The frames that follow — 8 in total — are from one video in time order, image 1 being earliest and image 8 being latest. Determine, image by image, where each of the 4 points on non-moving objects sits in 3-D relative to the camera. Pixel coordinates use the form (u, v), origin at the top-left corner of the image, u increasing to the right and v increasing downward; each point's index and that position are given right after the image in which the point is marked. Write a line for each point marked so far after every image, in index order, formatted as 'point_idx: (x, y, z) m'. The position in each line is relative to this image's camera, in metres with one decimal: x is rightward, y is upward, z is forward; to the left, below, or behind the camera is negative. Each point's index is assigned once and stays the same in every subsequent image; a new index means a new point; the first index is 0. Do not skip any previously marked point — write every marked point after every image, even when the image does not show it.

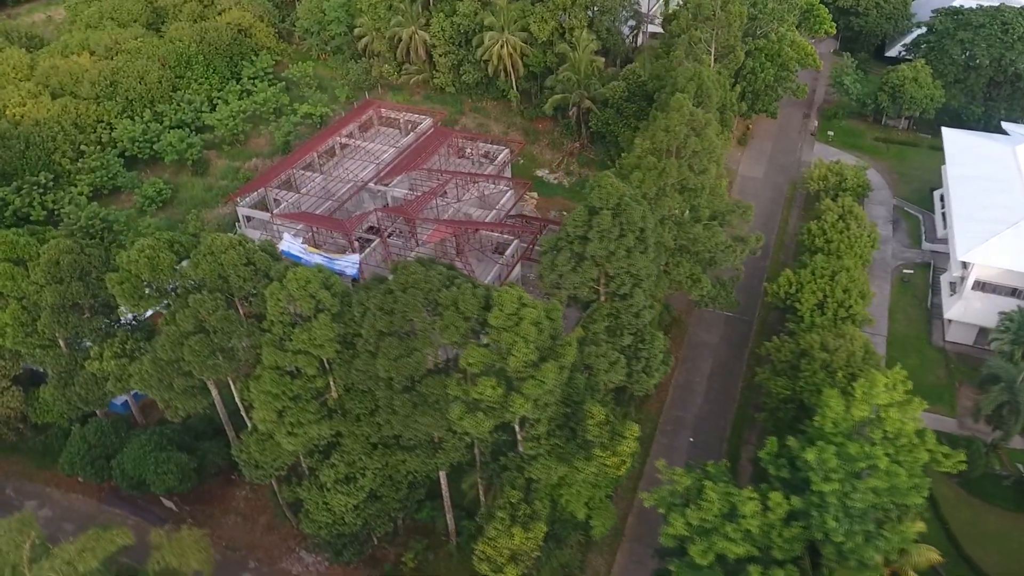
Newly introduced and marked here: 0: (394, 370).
0: (-3.2, -2.2, +19.5) m
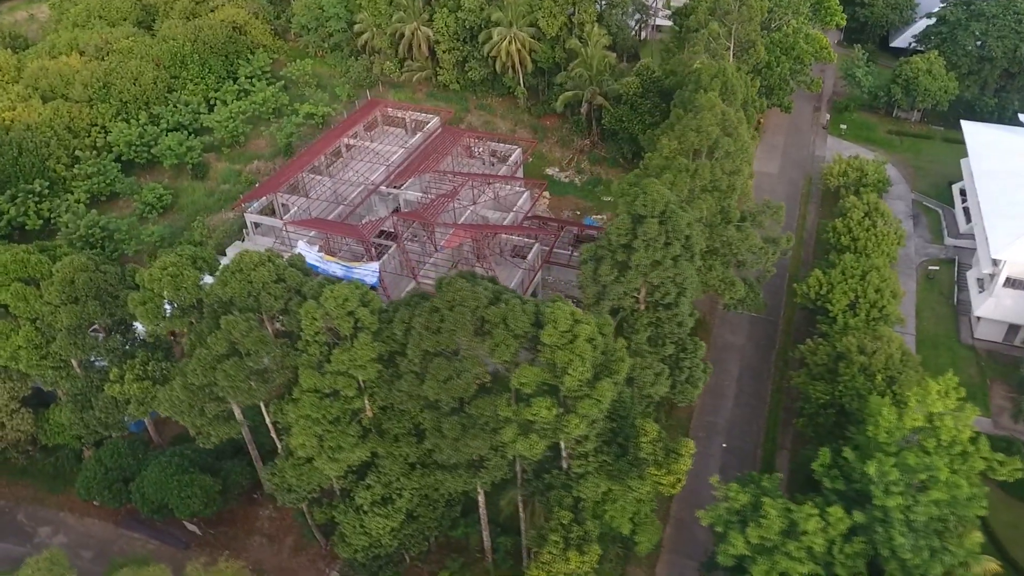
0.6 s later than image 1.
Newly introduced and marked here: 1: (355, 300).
0: (-1.8, -2.7, +18.7) m
1: (-4.4, -0.3, +20.0) m
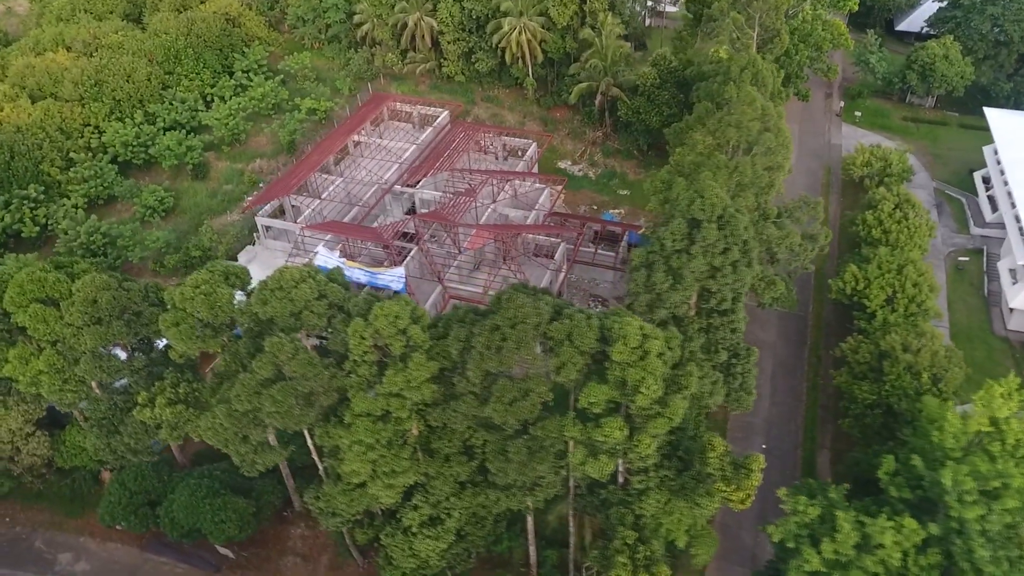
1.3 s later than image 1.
0: (-0.1, -3.1, +17.8) m
1: (-2.8, -0.8, +19.0) m
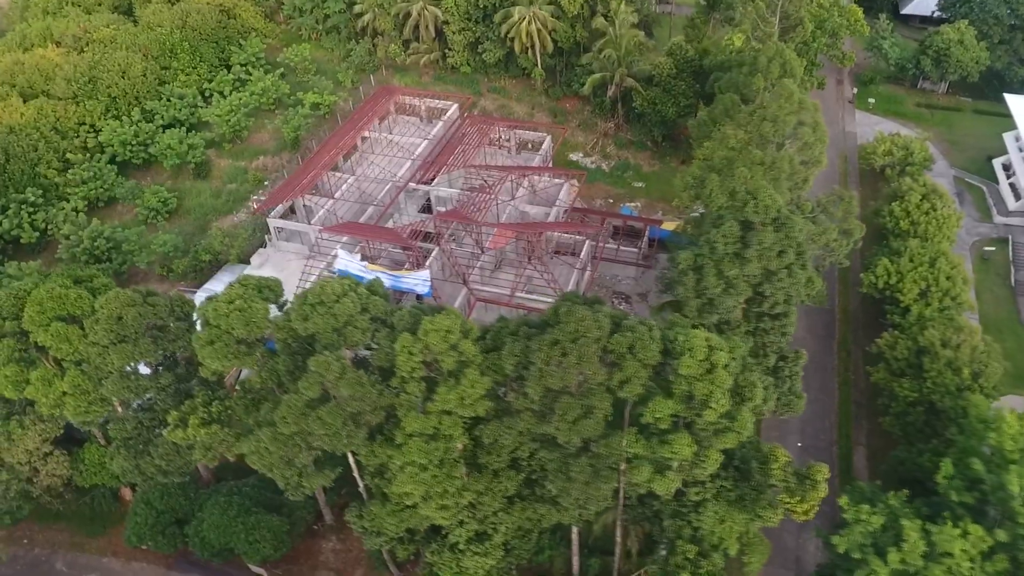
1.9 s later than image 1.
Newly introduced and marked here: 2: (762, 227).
0: (+1.4, -3.4, +17.1) m
1: (-1.3, -1.1, +18.2) m
2: (+6.9, +1.7, +19.8) m
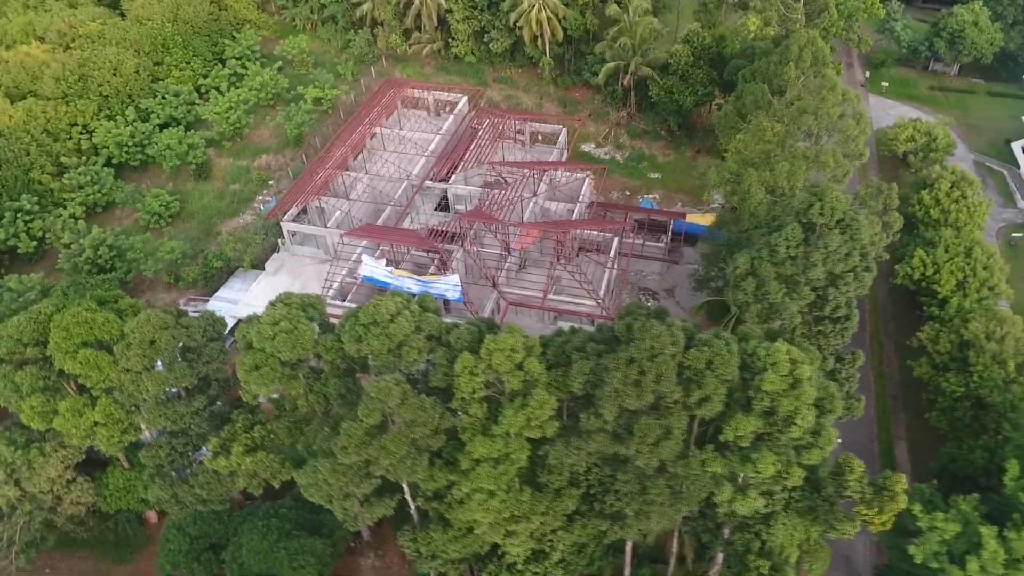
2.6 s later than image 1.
0: (+3.2, -3.8, +16.4) m
1: (+0.3, -1.5, +17.3) m
2: (+8.4, +1.6, +19.2) m
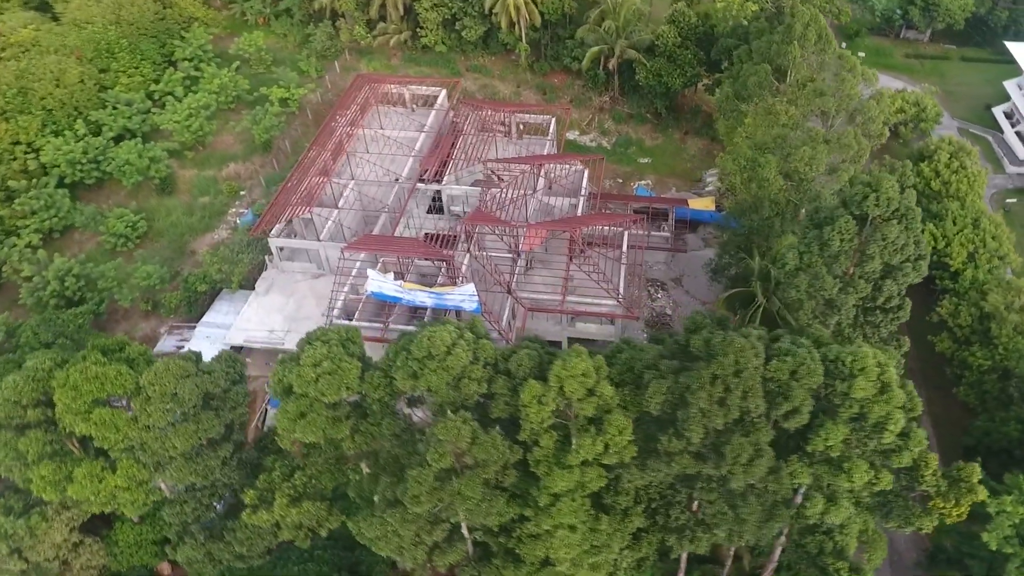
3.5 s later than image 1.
0: (+5.0, -4.0, +15.6) m
1: (+1.9, -2.0, +16.3) m
2: (+9.6, +1.8, +18.6) m
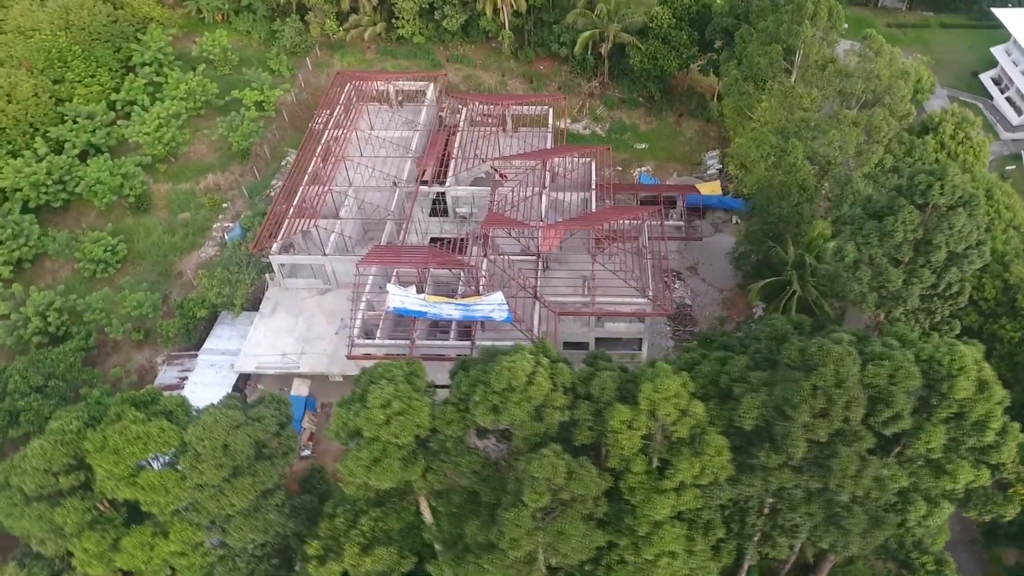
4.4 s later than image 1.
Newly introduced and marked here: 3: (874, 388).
0: (+7.1, -4.2, +15.1) m
1: (+3.8, -2.3, +15.5) m
2: (+11.0, +2.0, +18.2) m
3: (+7.8, -2.2, +15.3) m
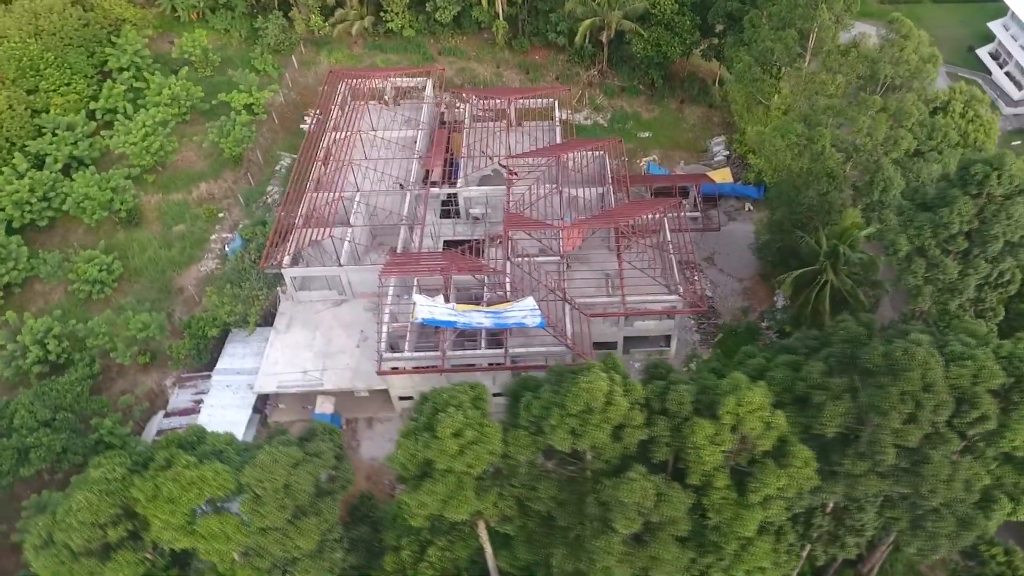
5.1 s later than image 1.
0: (+8.8, -4.2, +14.9) m
1: (+5.5, -2.5, +15.0) m
2: (+12.3, +2.3, +18.0) m
3: (+9.4, -2.1, +15.0) m
